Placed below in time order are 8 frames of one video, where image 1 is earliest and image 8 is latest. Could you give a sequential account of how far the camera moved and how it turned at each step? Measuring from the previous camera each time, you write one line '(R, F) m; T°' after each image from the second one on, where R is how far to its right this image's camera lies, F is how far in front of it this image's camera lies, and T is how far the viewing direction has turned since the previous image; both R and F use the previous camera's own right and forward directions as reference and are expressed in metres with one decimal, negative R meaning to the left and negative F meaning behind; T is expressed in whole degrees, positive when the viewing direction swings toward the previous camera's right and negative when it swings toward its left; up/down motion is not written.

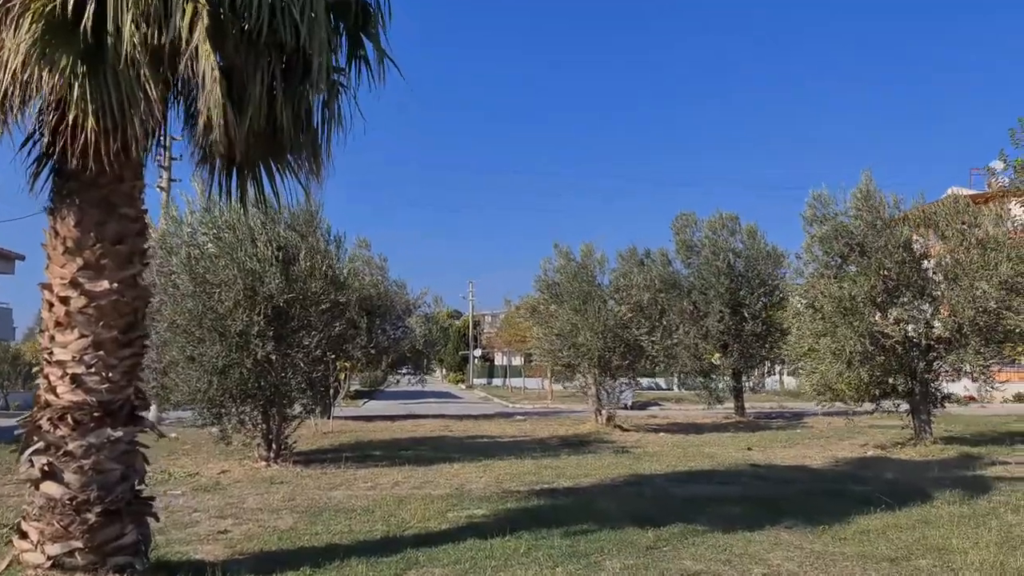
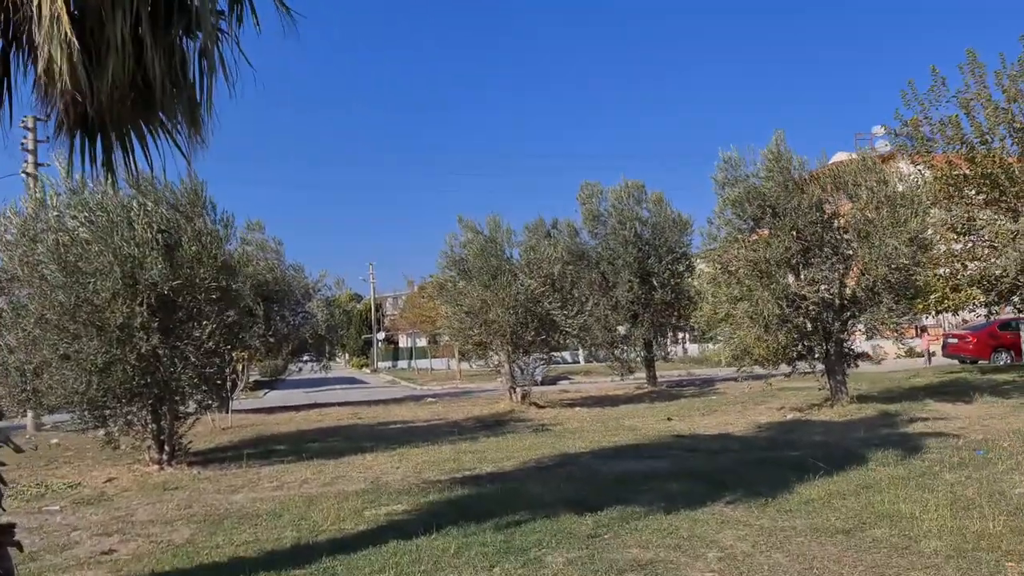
(-0.1, +0.8) m; +7°
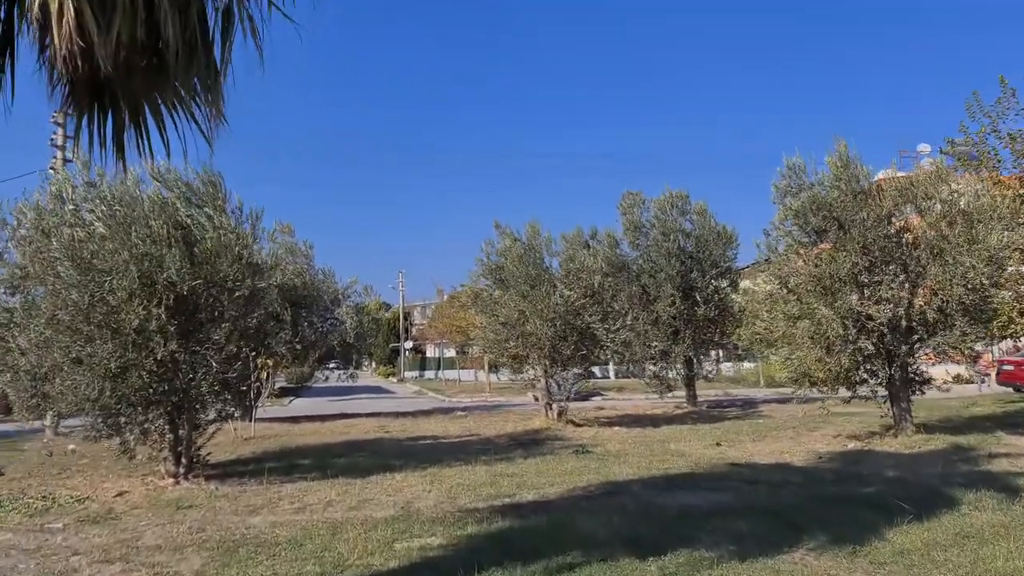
(-0.3, +0.9) m; -2°
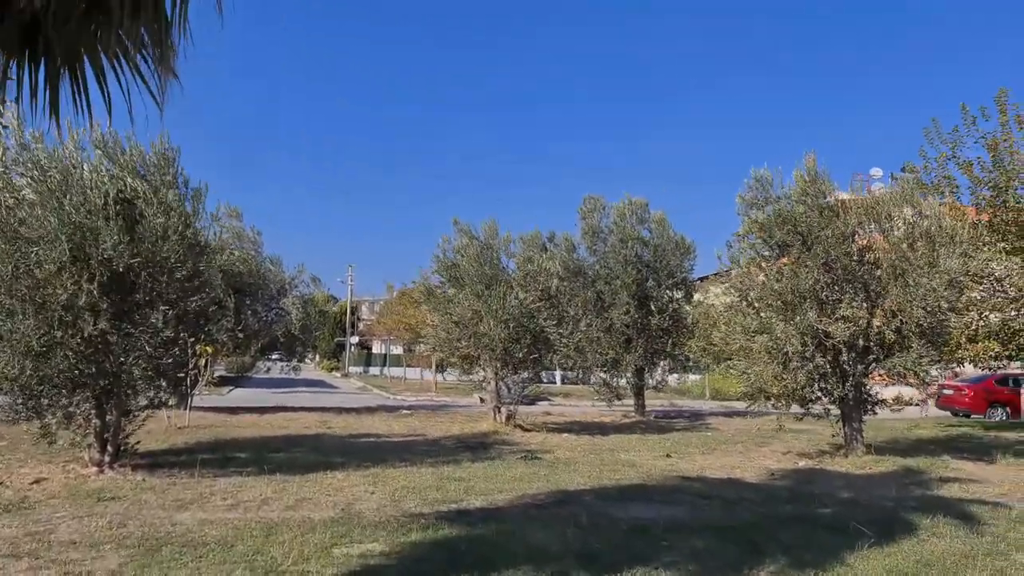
(-0.1, +0.4) m; +4°
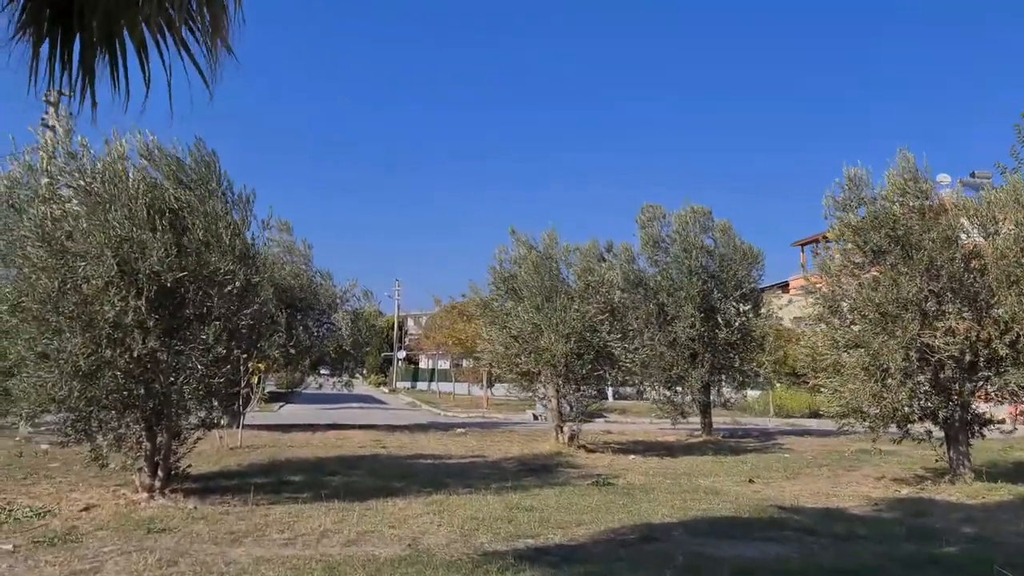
(-0.4, +0.9) m; -3°
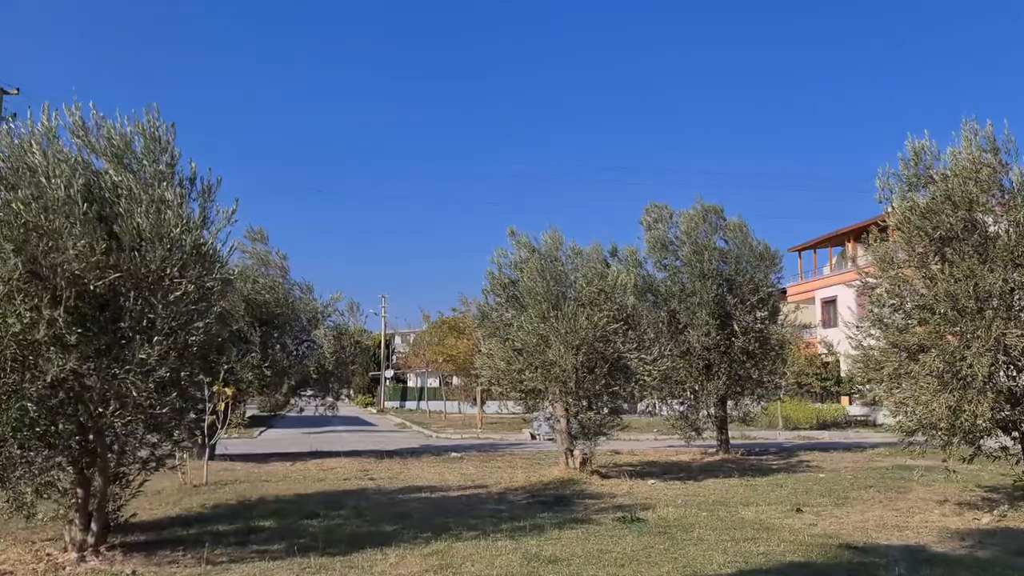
(-0.3, +1.8) m; +1°
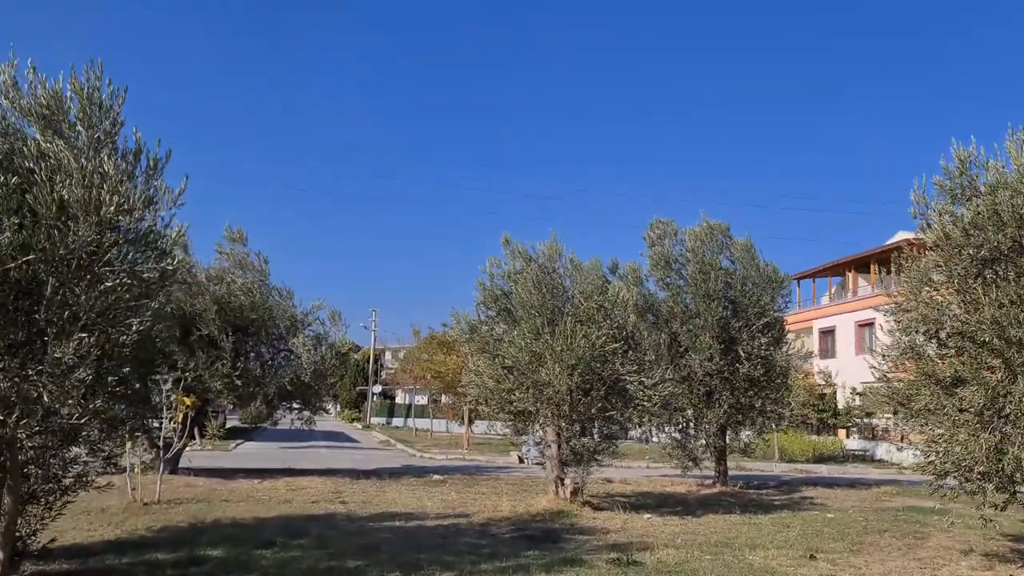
(0.0, +1.1) m; 0°
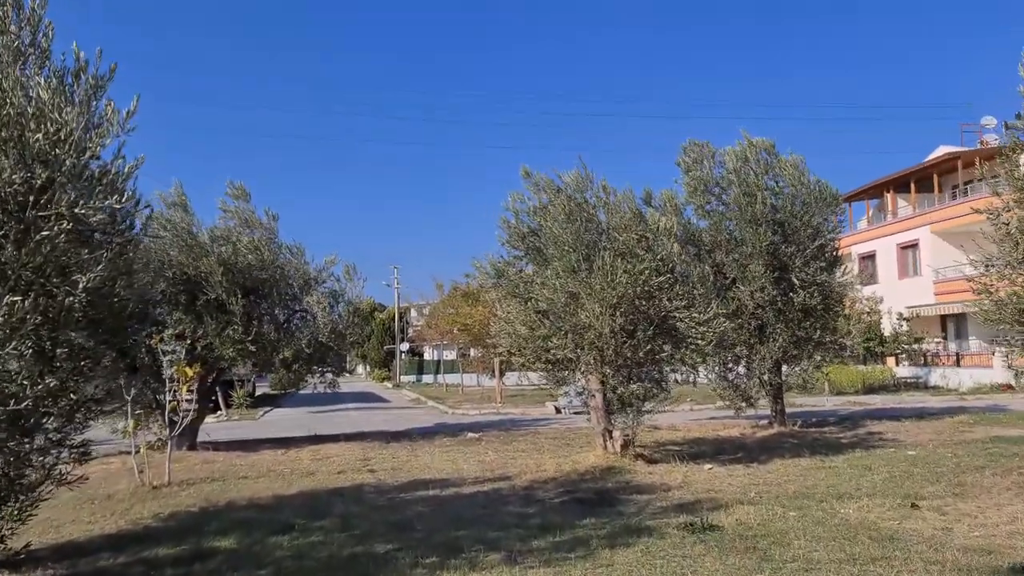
(-0.1, +1.5) m; -2°
